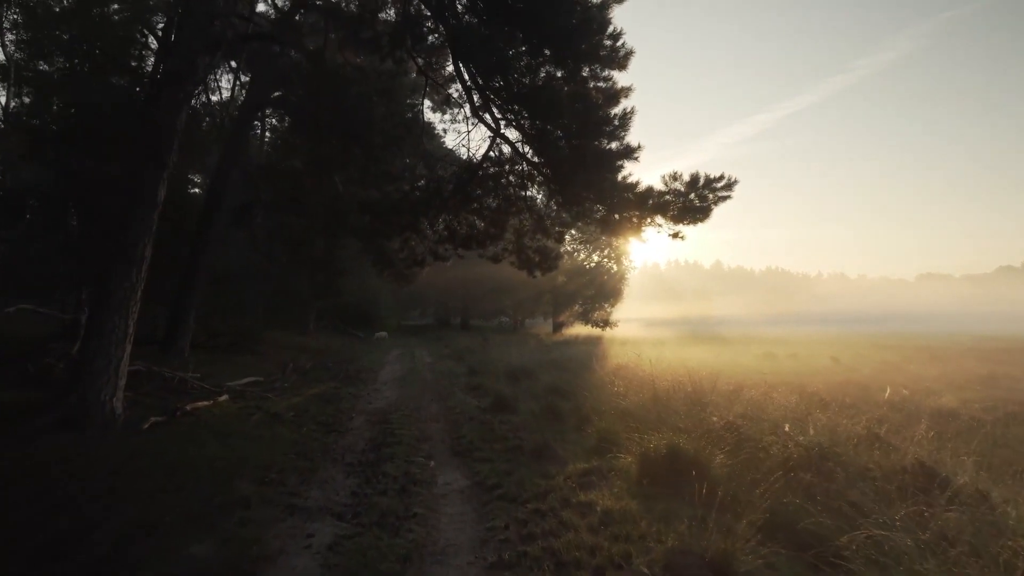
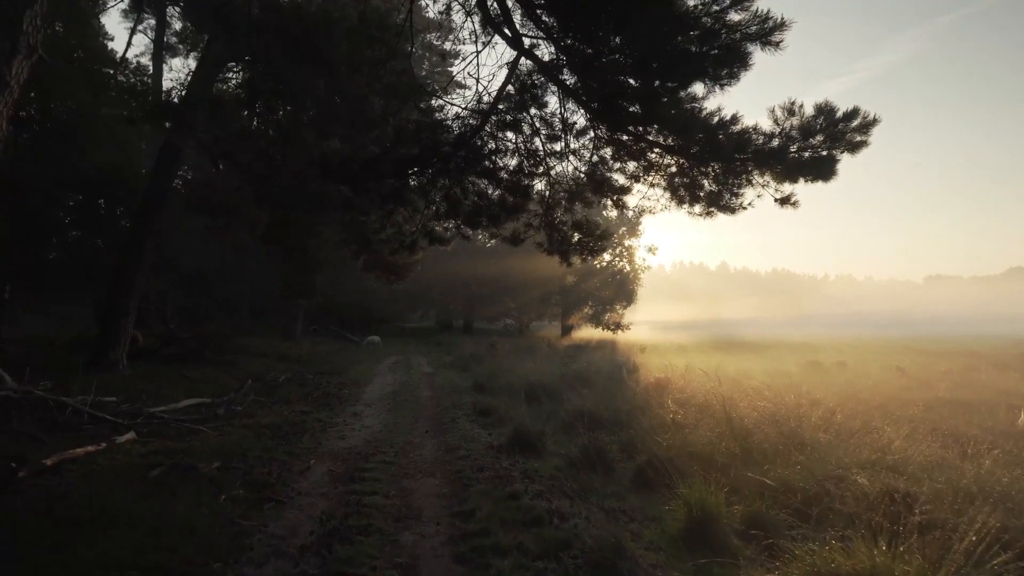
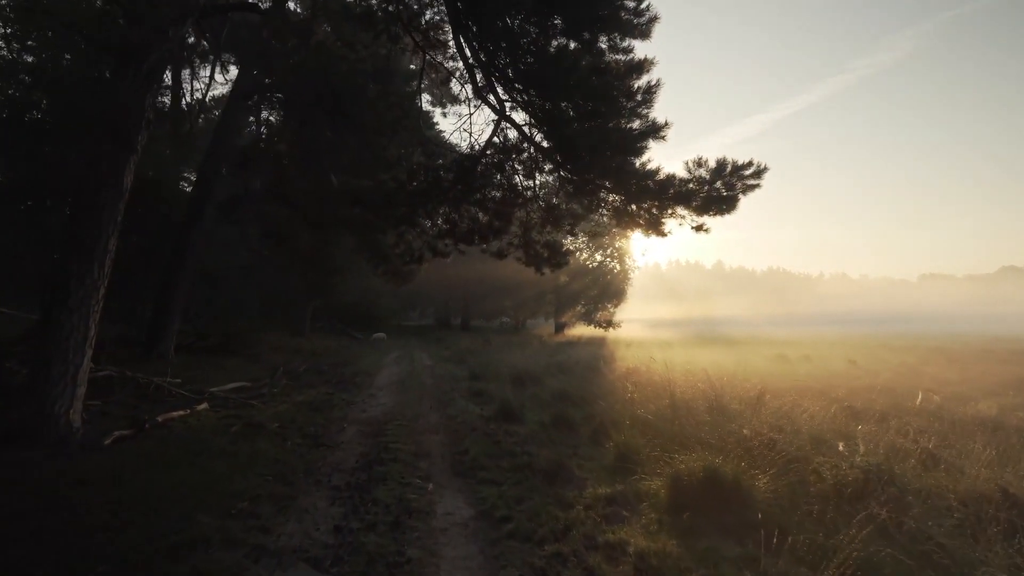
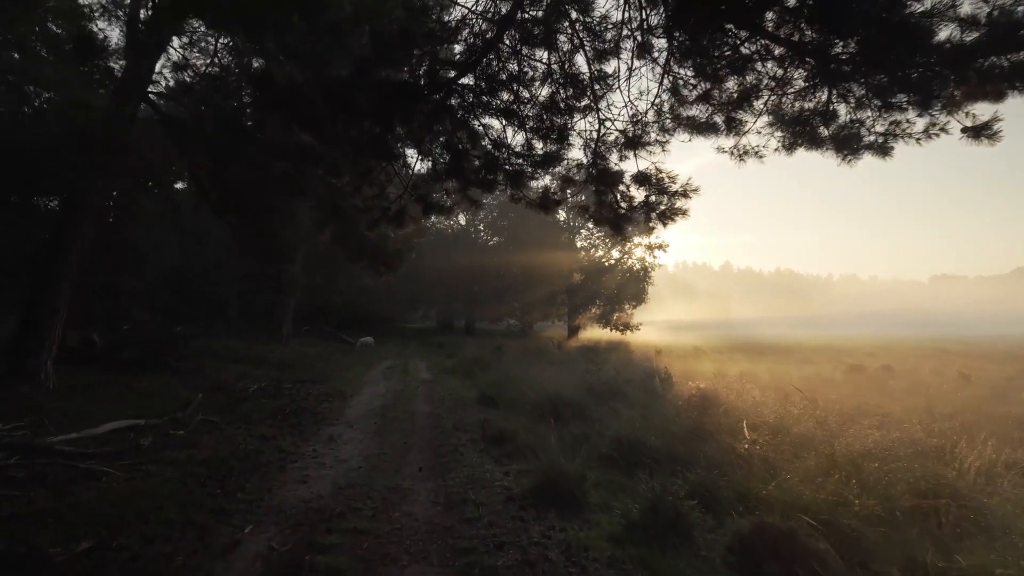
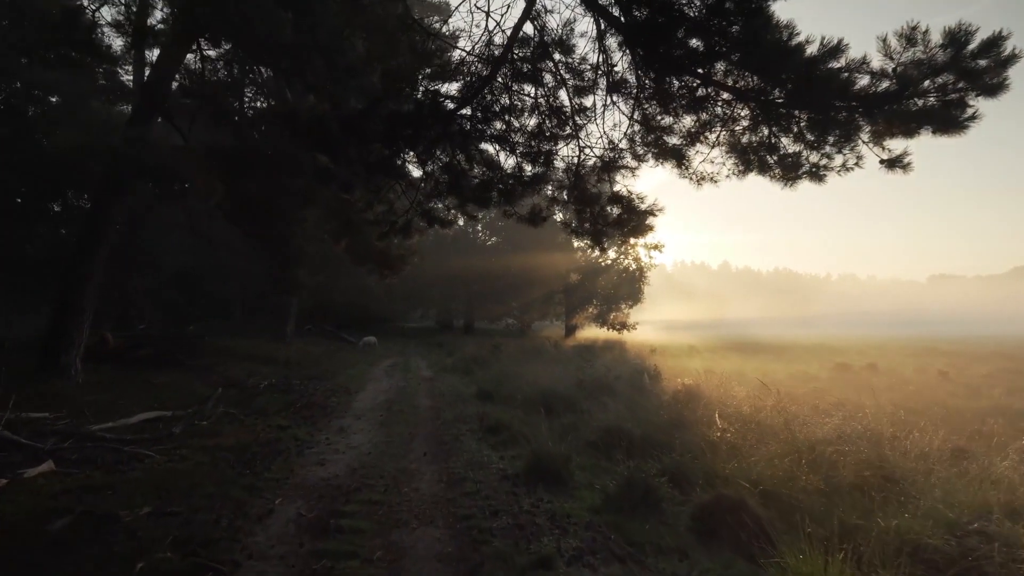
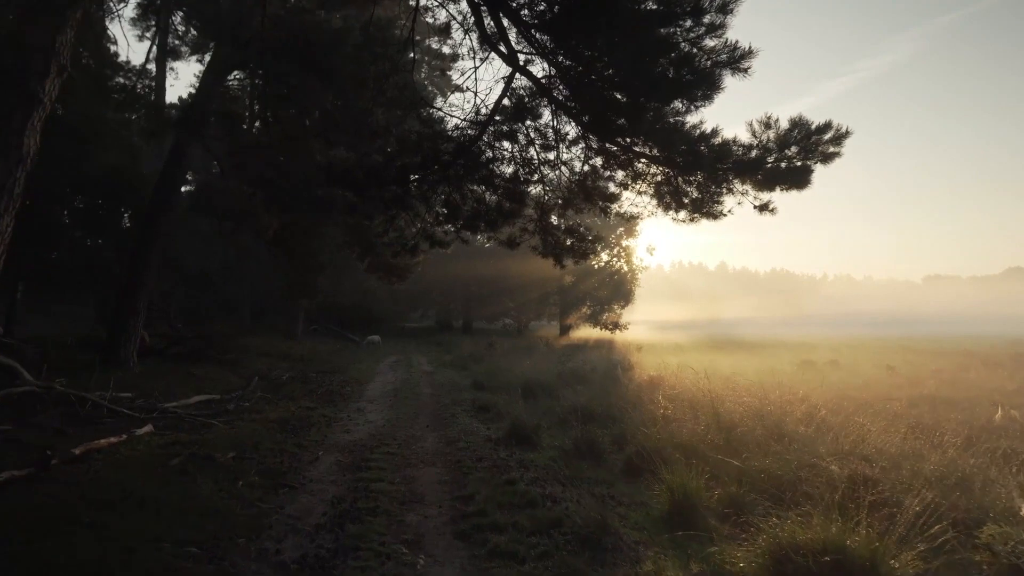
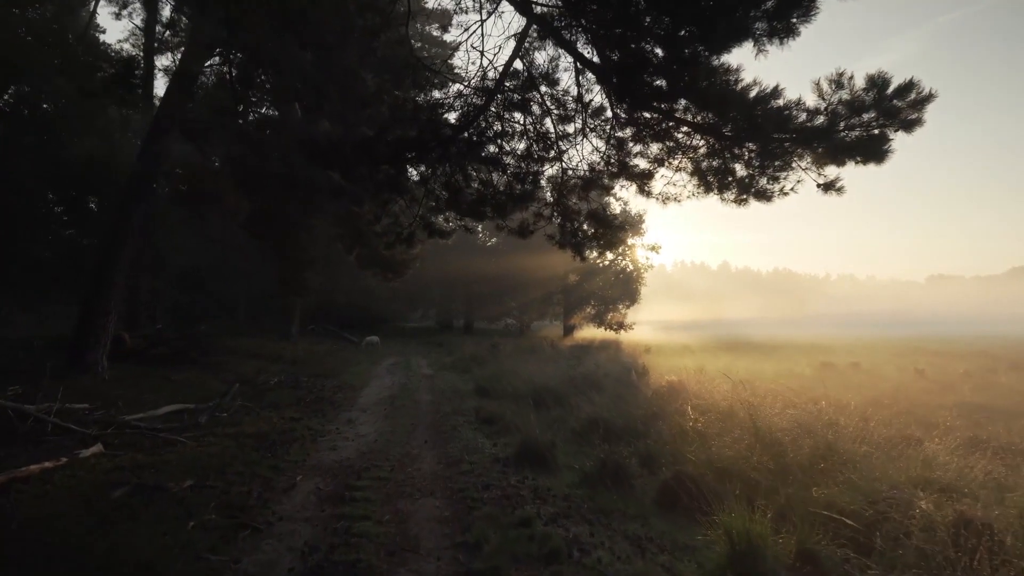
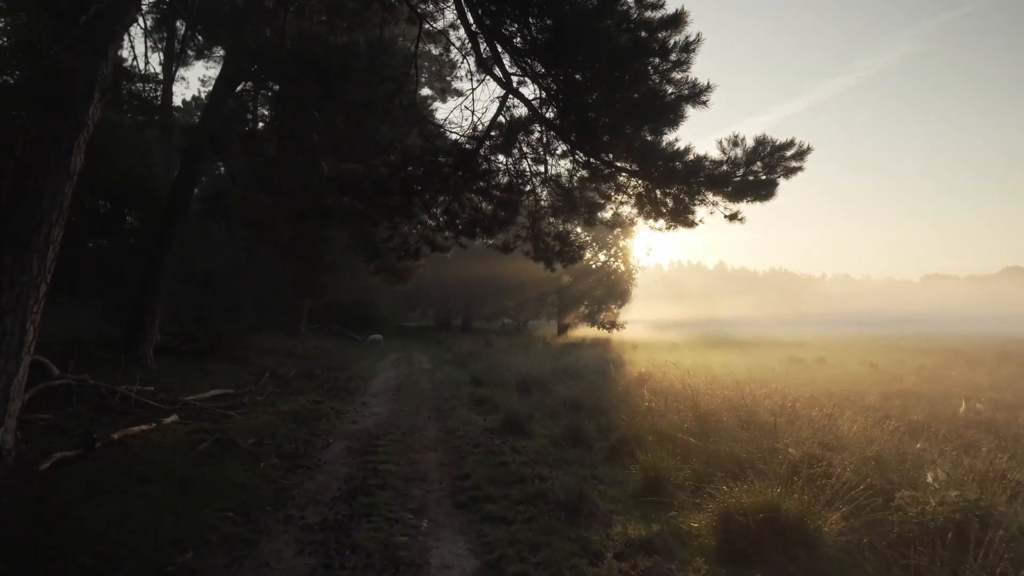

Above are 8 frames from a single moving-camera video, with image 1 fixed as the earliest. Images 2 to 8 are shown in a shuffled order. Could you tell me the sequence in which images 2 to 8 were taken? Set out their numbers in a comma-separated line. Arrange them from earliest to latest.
3, 8, 6, 2, 7, 5, 4
